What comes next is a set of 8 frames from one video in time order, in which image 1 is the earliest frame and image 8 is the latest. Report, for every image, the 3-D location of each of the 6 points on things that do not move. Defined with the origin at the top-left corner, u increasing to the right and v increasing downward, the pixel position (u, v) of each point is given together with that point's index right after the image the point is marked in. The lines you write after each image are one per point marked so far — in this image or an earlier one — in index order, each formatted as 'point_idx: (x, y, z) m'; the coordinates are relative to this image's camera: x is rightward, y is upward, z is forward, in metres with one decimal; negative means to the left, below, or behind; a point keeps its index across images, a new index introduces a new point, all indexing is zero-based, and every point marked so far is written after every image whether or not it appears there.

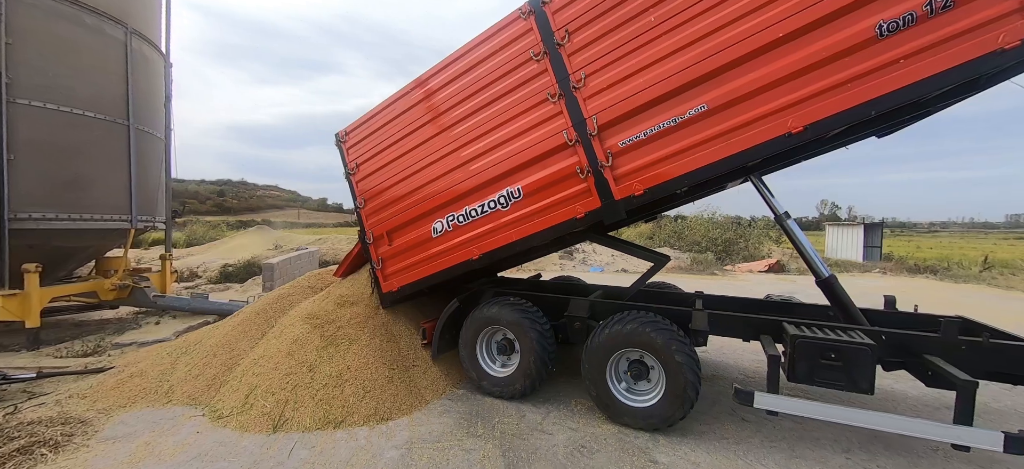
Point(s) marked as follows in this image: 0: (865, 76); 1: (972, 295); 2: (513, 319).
0: (+2.1, +1.0, +2.2) m
1: (+10.9, -1.4, +8.8) m
2: (0.0, -0.8, +3.5) m
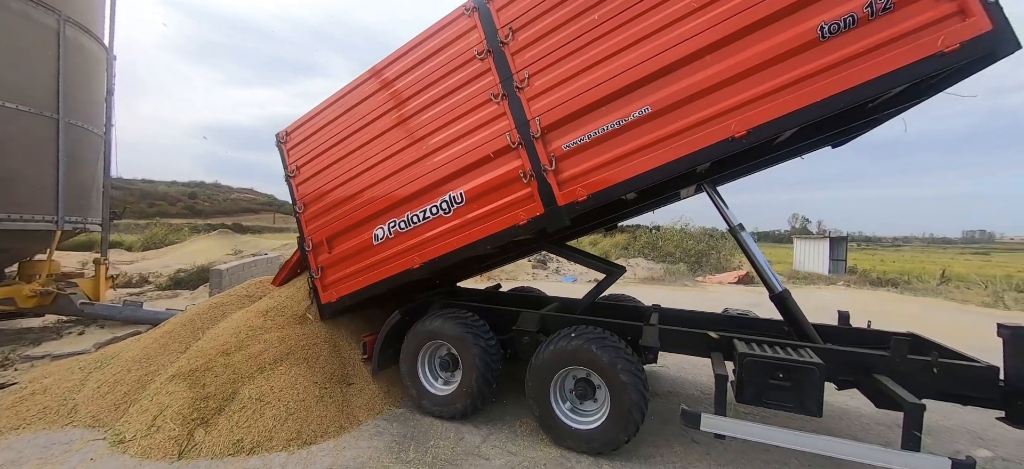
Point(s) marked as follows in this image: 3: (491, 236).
0: (+1.7, +0.9, +2.1) m
1: (+10.1, -1.8, +9.0) m
2: (-0.5, -0.9, +3.2) m
3: (-0.2, 0.0, +3.0) m
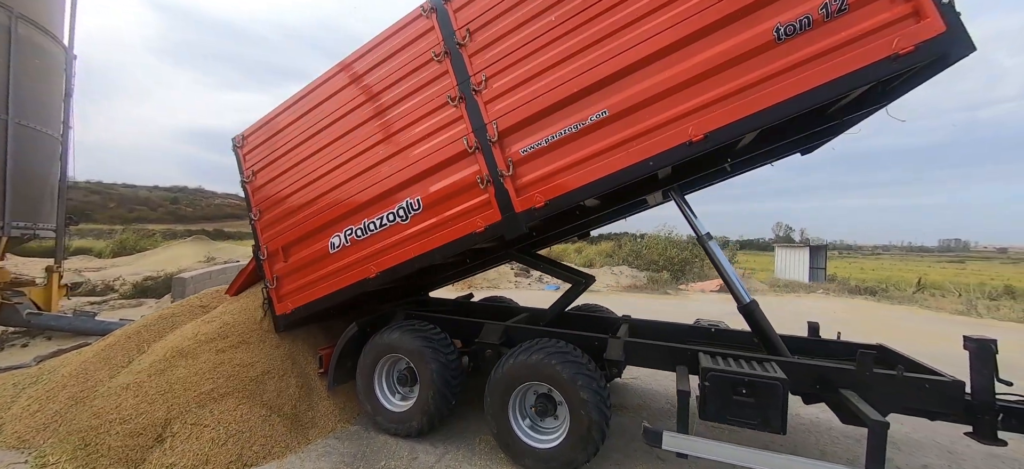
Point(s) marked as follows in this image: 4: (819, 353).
0: (+1.4, +0.9, +2.0) m
1: (+9.6, -2.0, +9.1) m
2: (-0.8, -1.0, +3.1) m
3: (-0.5, -0.1, +2.8) m
4: (+2.5, -1.0, +3.0) m
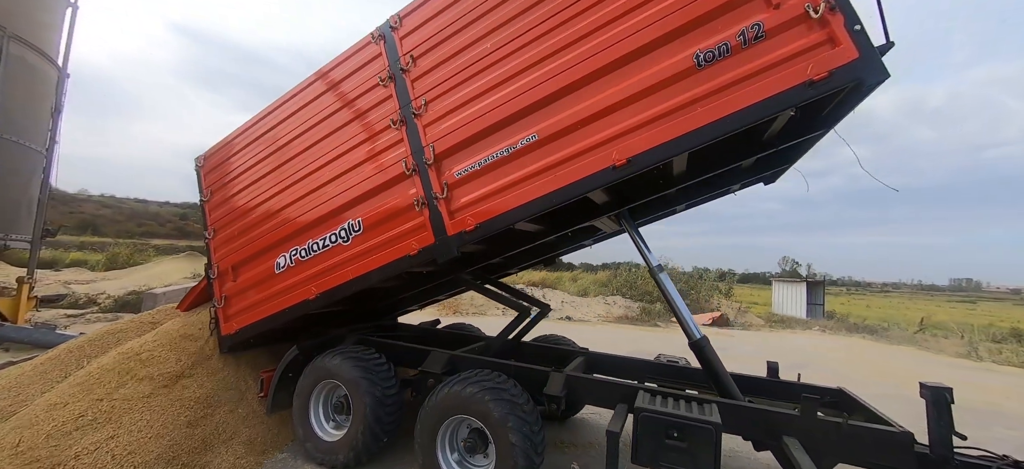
0: (+0.9, +0.7, +2.0) m
1: (+9.2, -2.9, +8.8) m
2: (-1.3, -1.1, +3.0) m
3: (-1.0, -0.2, +2.8) m
4: (+2.0, -1.2, +2.9) m
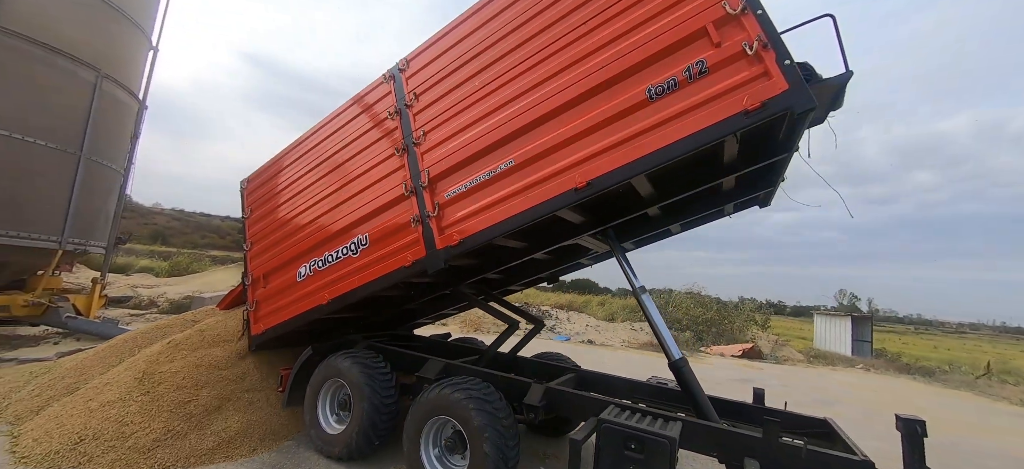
0: (+0.8, +0.6, +2.2) m
1: (+9.5, -3.6, +8.0) m
2: (-1.4, -1.3, +3.3) m
3: (-1.1, -0.3, +3.1) m
4: (+1.9, -1.4, +2.9) m
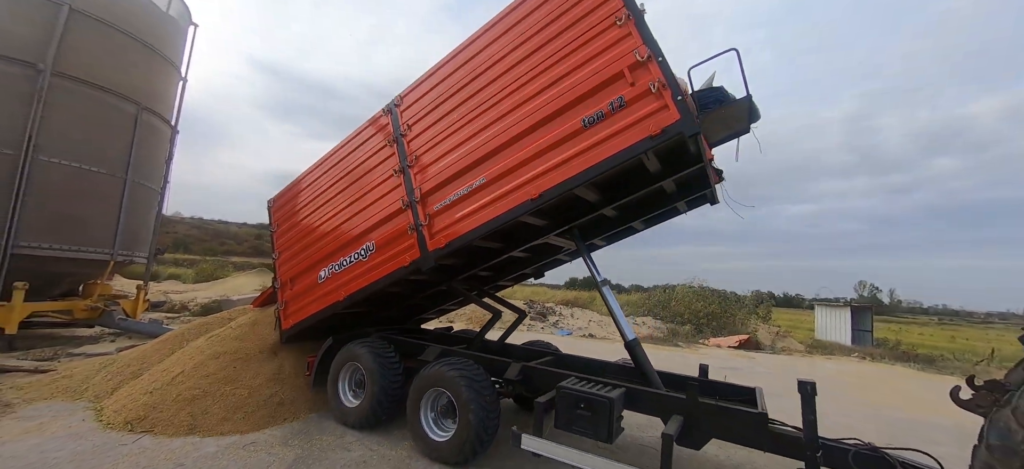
0: (+0.5, +0.5, +2.8) m
1: (+9.5, -3.4, +8.3) m
2: (-1.6, -1.3, +3.9) m
3: (-1.3, -0.4, +3.8) m
4: (+1.7, -1.4, +3.5) m
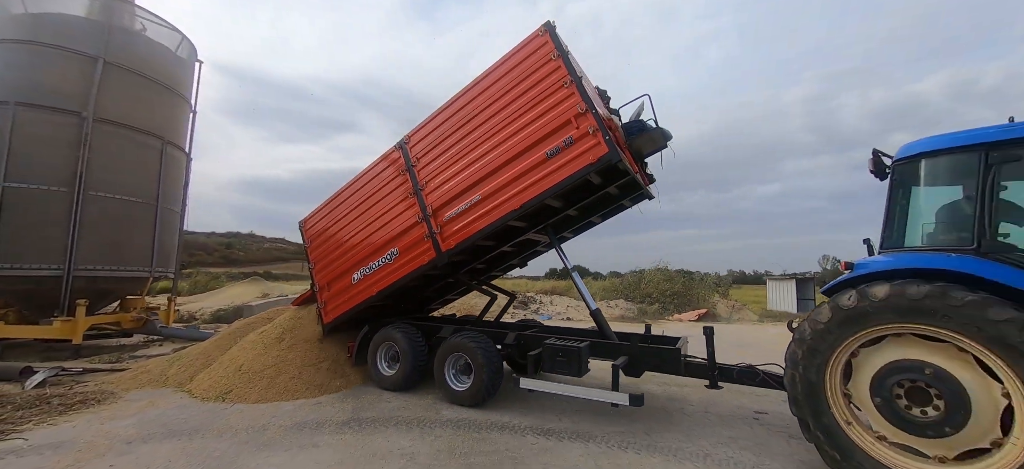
0: (+0.4, +0.5, +4.1) m
1: (+9.3, -2.8, +10.2) m
2: (-1.6, -1.5, +5.1) m
3: (-1.4, -0.5, +5.0) m
4: (+1.7, -1.4, +4.8) m
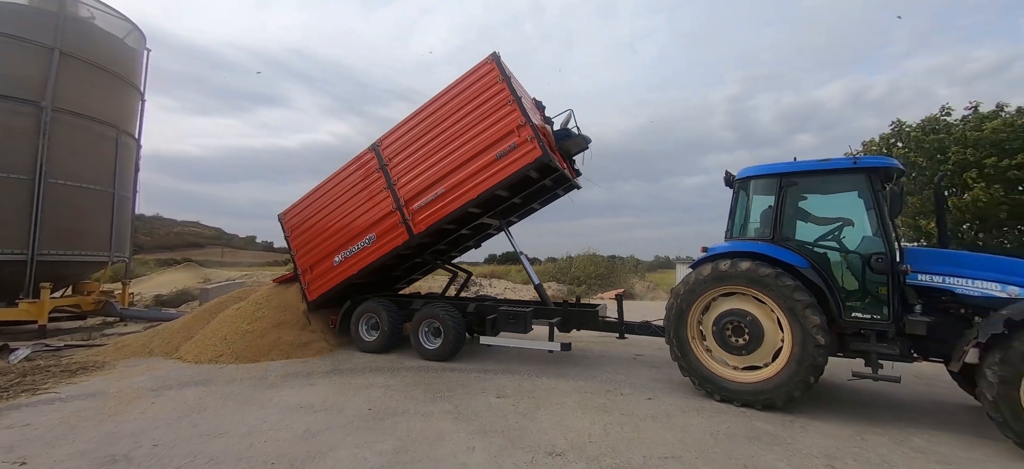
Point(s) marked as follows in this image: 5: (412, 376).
0: (-0.1, +0.7, +5.3) m
1: (+7.7, -2.6, +12.8) m
2: (-2.3, -1.3, +6.1) m
3: (-2.0, -0.3, +6.0) m
4: (+1.0, -1.2, +6.3) m
5: (-1.2, -1.9, +4.9) m
